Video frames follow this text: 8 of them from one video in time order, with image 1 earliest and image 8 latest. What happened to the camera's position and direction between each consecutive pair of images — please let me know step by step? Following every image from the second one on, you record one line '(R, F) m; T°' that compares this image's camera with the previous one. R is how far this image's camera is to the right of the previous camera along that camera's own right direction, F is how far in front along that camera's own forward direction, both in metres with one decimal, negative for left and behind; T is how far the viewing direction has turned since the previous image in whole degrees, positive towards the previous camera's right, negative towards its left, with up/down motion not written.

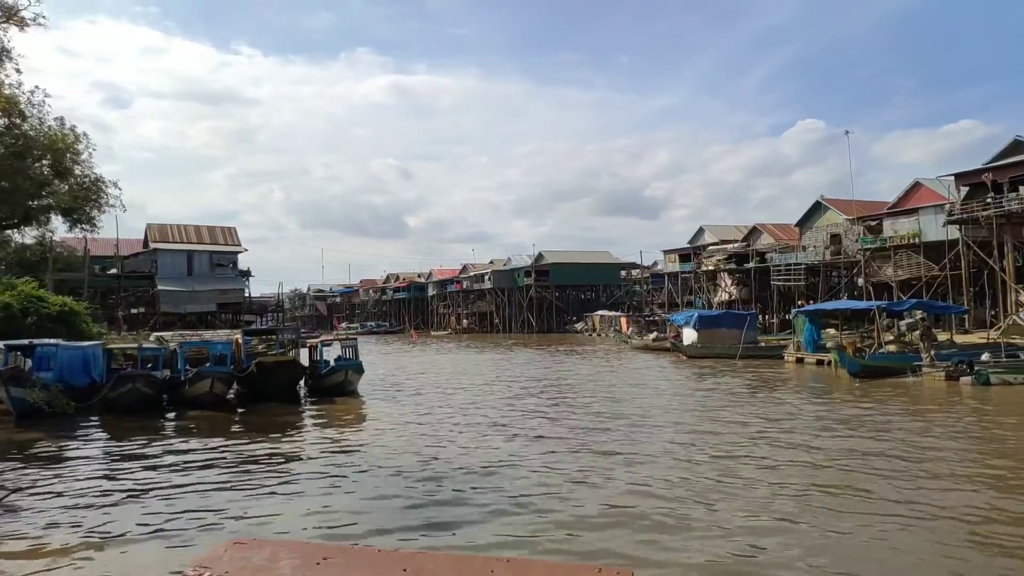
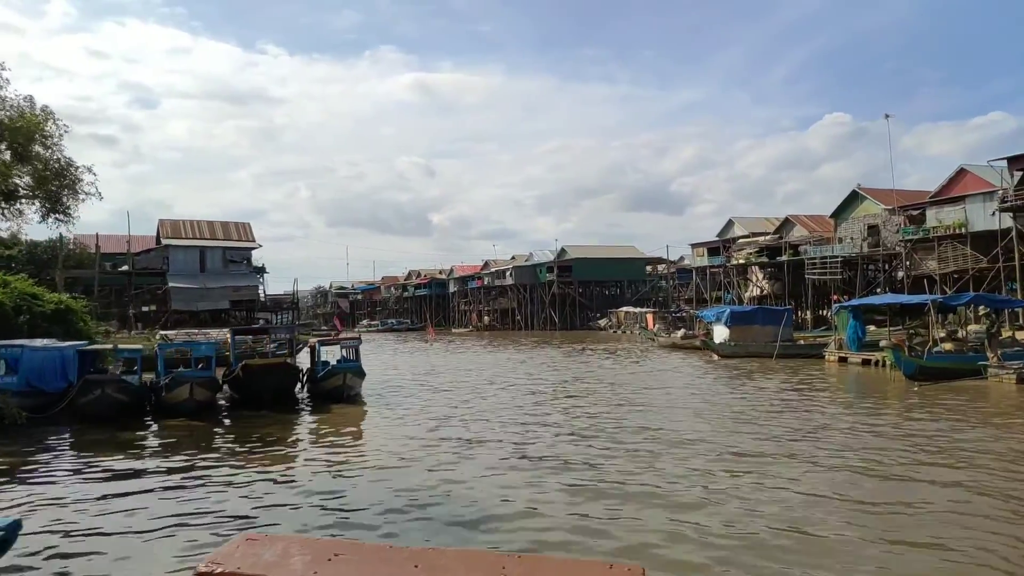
(+0.2, +1.5) m; -2°
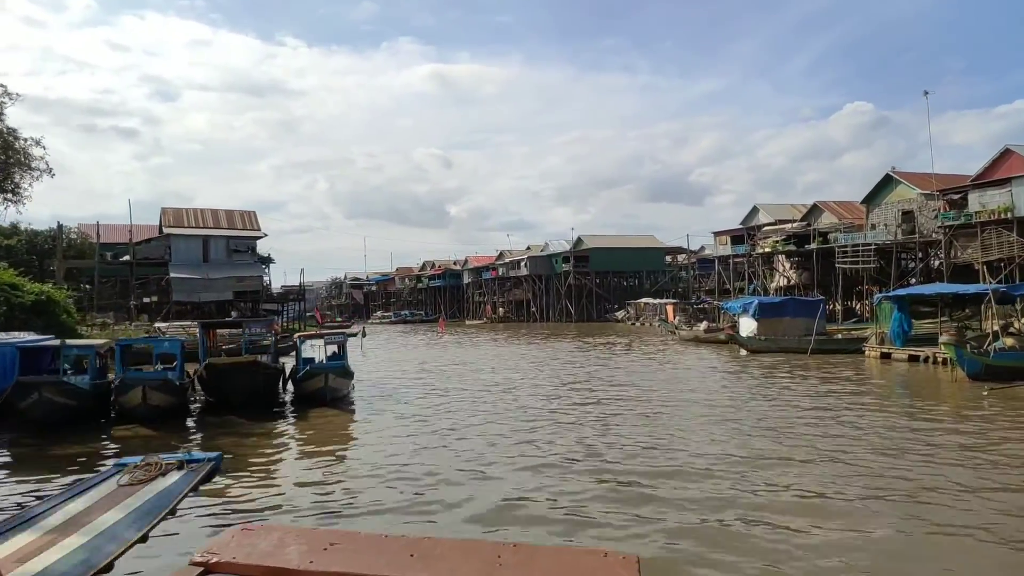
(+0.3, +1.7) m; -1°
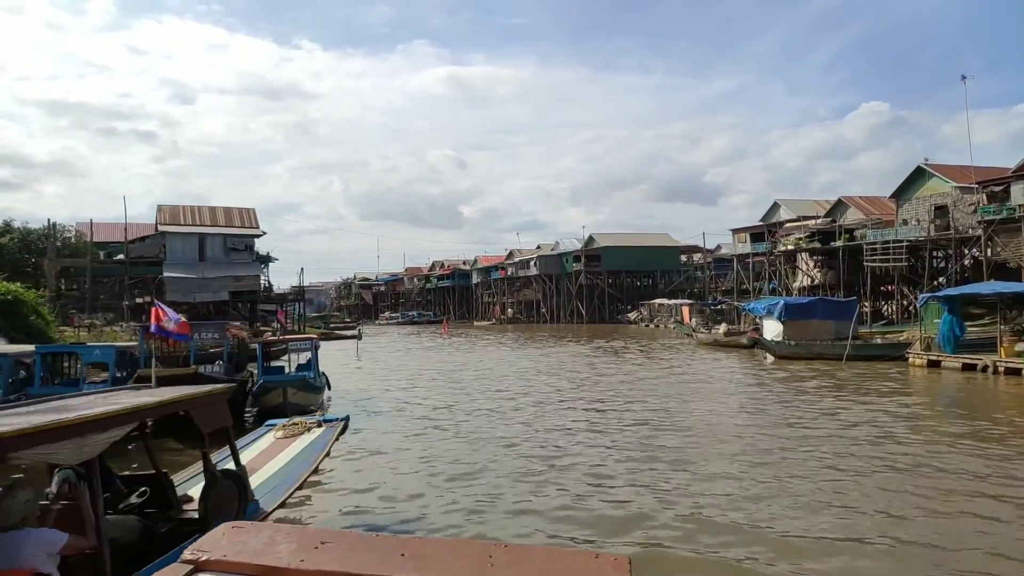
(+0.3, +1.8) m; -1°
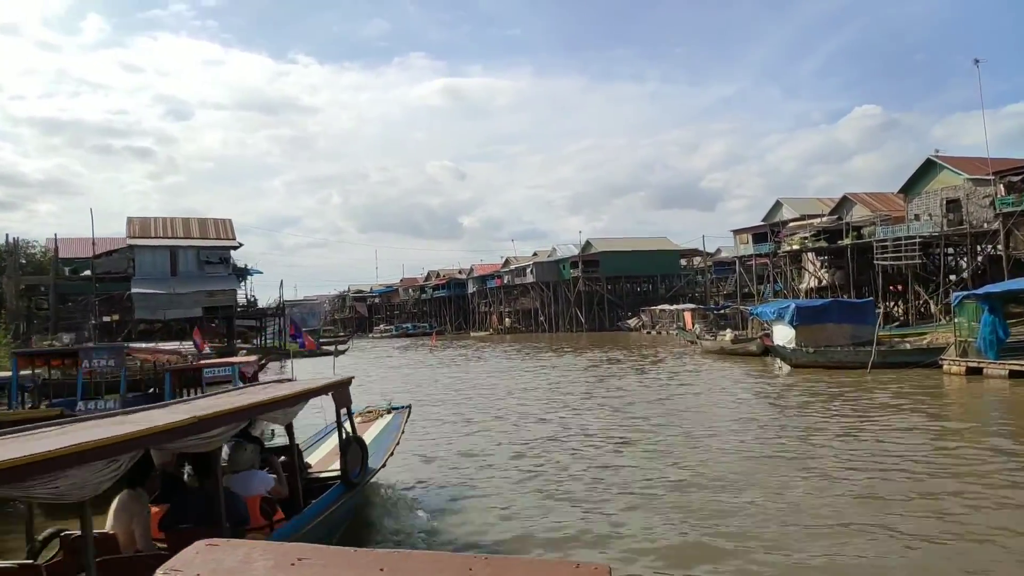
(+0.5, +2.0) m; 0°
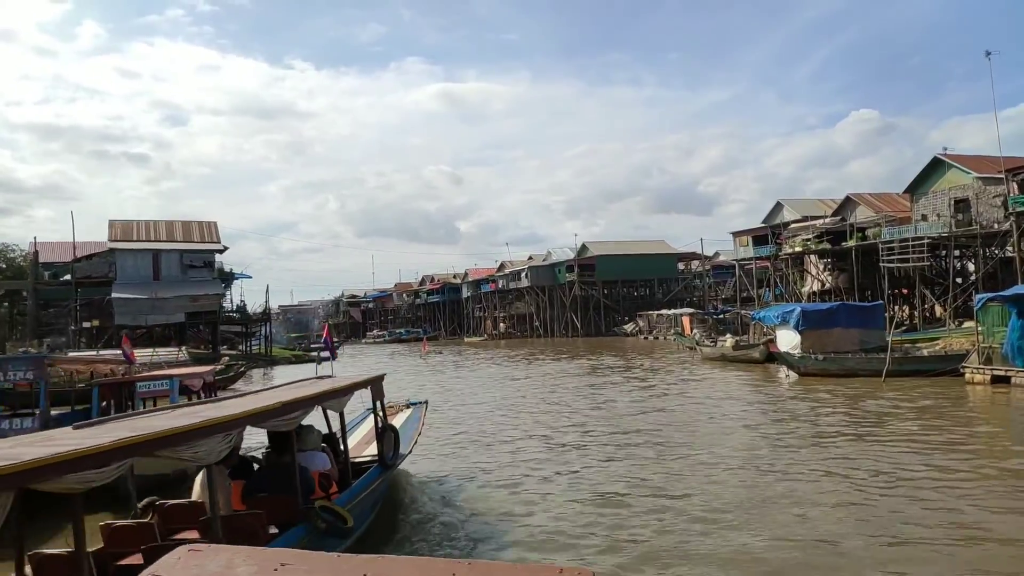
(+0.2, +1.1) m; 0°
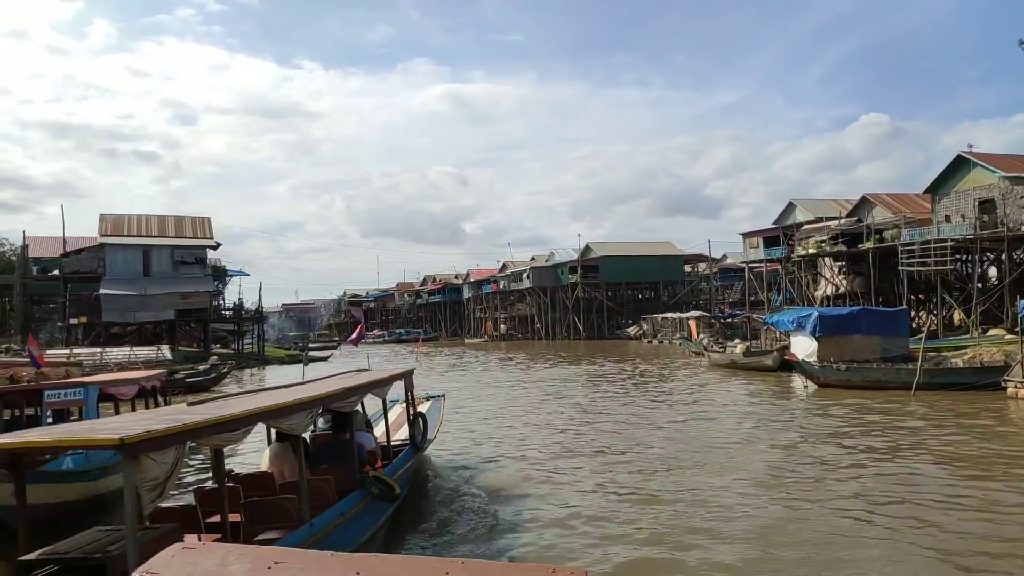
(+0.2, +1.2) m; 0°
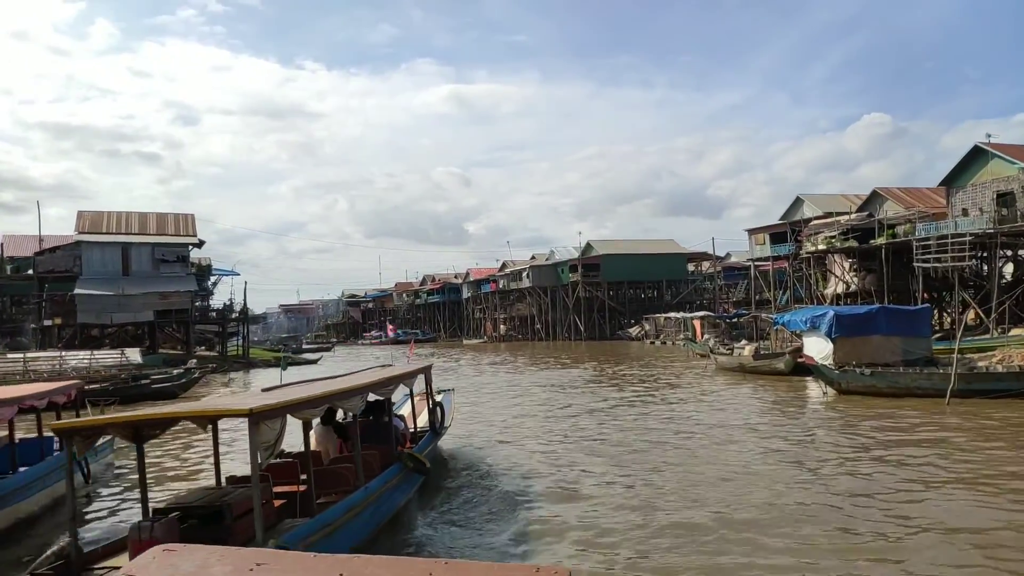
(+0.3, +1.4) m; 0°
